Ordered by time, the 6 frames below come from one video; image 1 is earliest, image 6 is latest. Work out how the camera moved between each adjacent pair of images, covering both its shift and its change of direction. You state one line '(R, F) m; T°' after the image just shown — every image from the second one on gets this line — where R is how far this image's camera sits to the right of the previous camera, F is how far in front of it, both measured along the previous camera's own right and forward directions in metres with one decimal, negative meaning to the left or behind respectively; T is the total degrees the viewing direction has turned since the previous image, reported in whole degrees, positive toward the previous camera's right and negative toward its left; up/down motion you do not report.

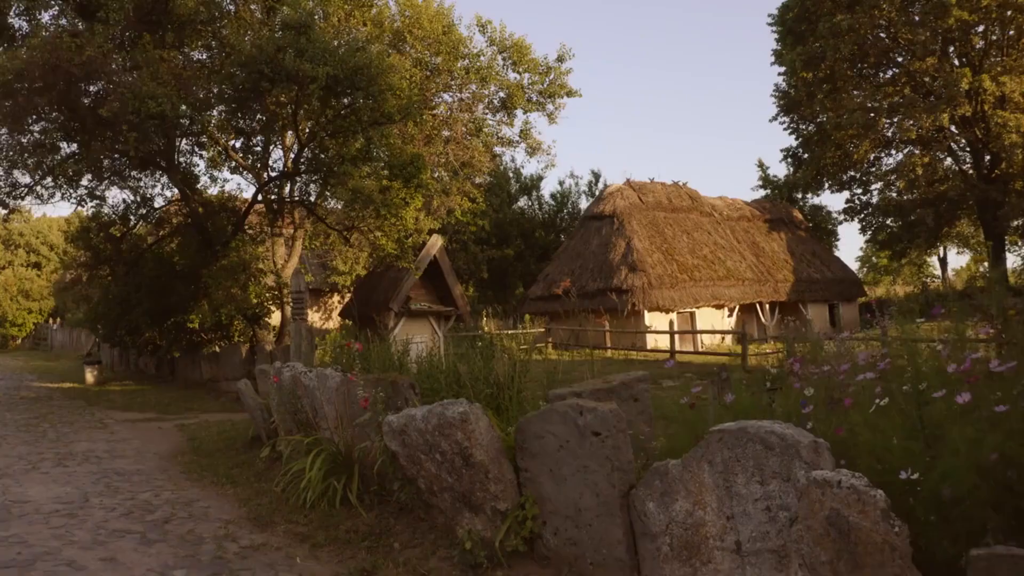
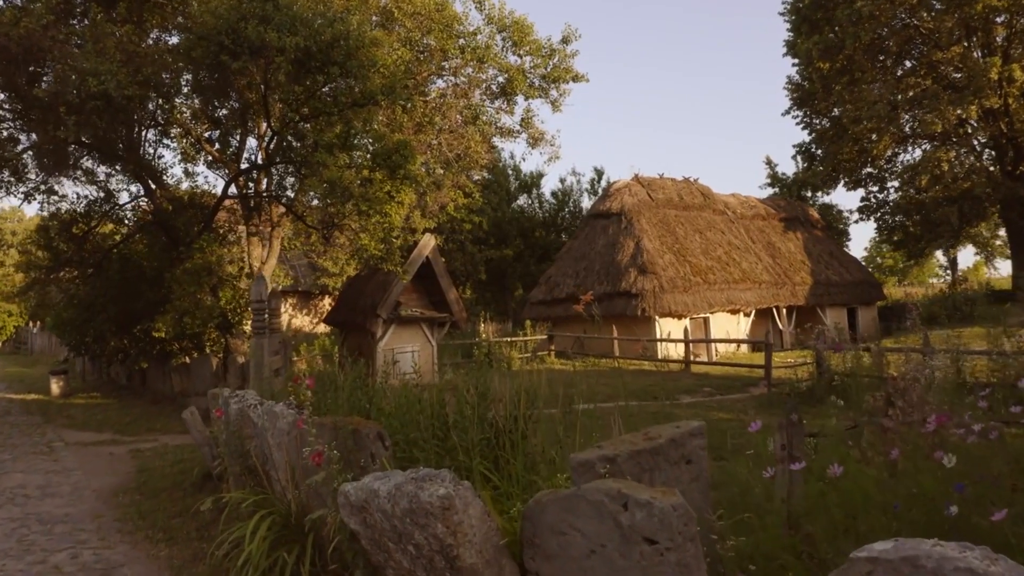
(0.0, +1.4) m; 0°
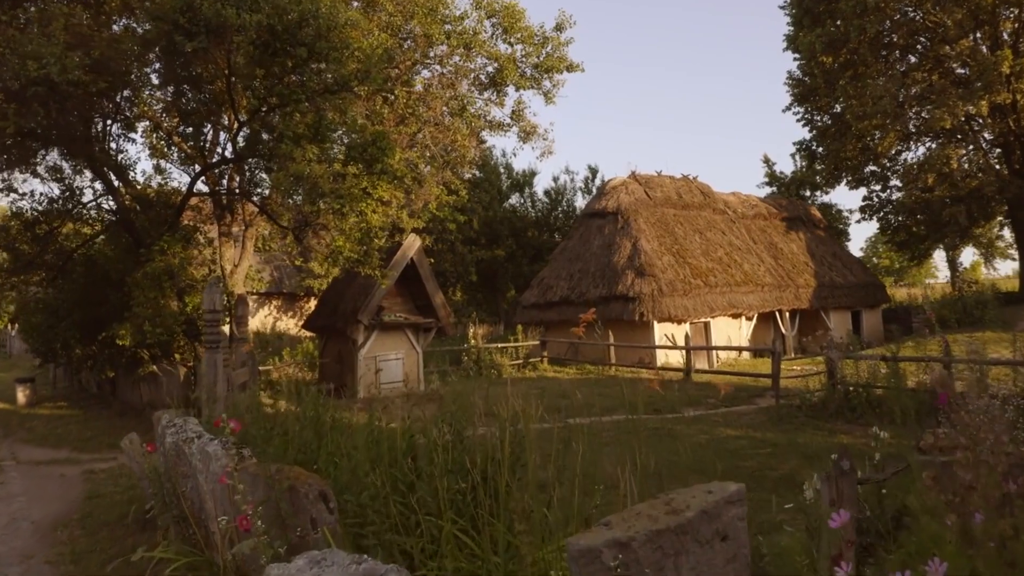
(0.0, +0.9) m; 0°
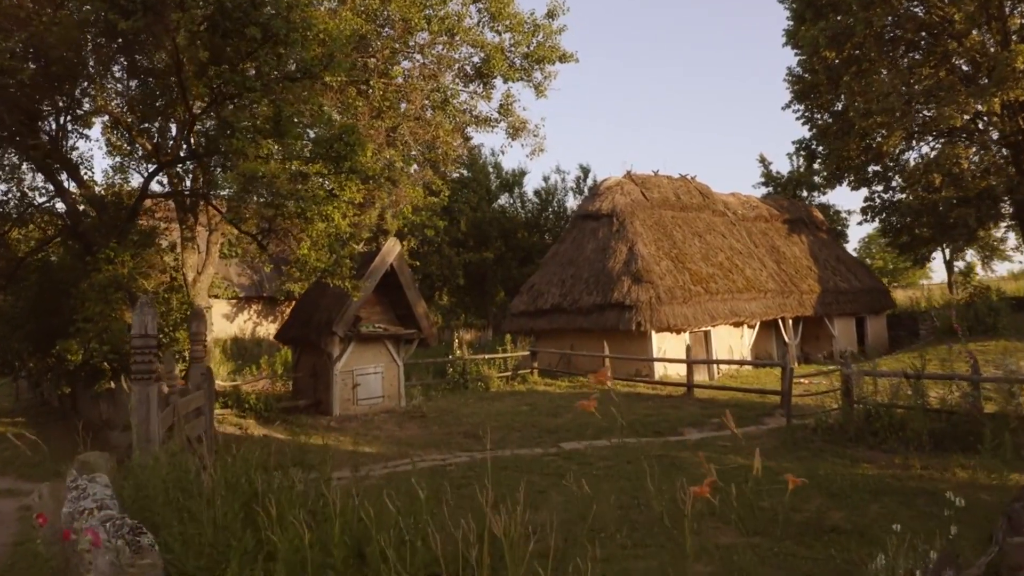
(0.0, +1.0) m; +1°
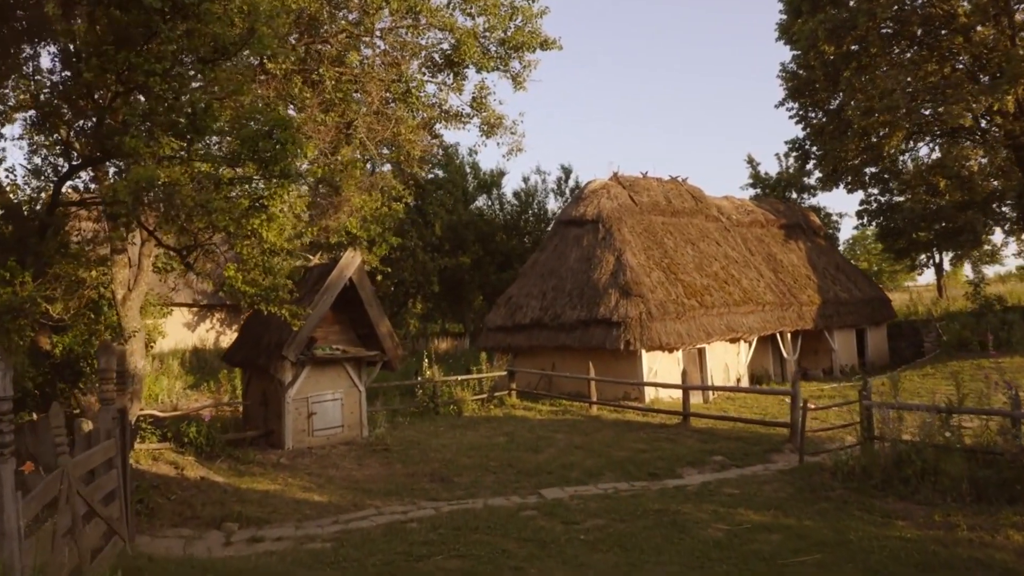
(+0.1, +1.4) m; +1°
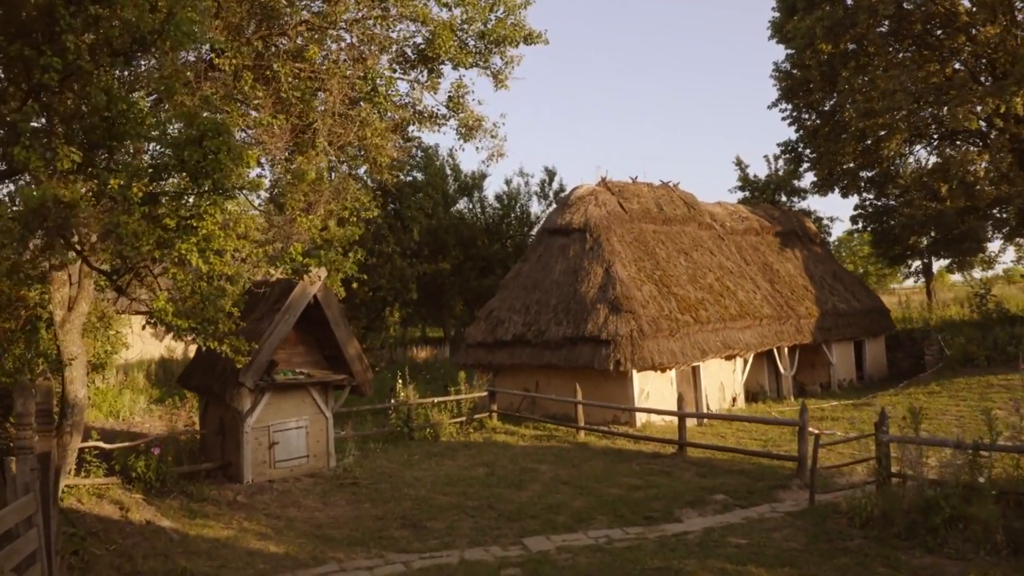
(0.0, +1.0) m; +1°
